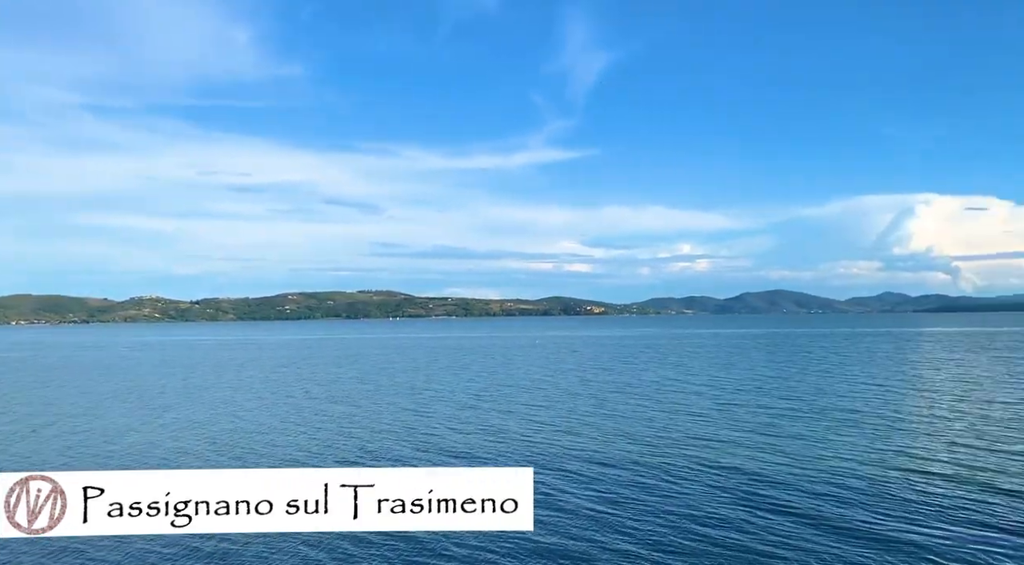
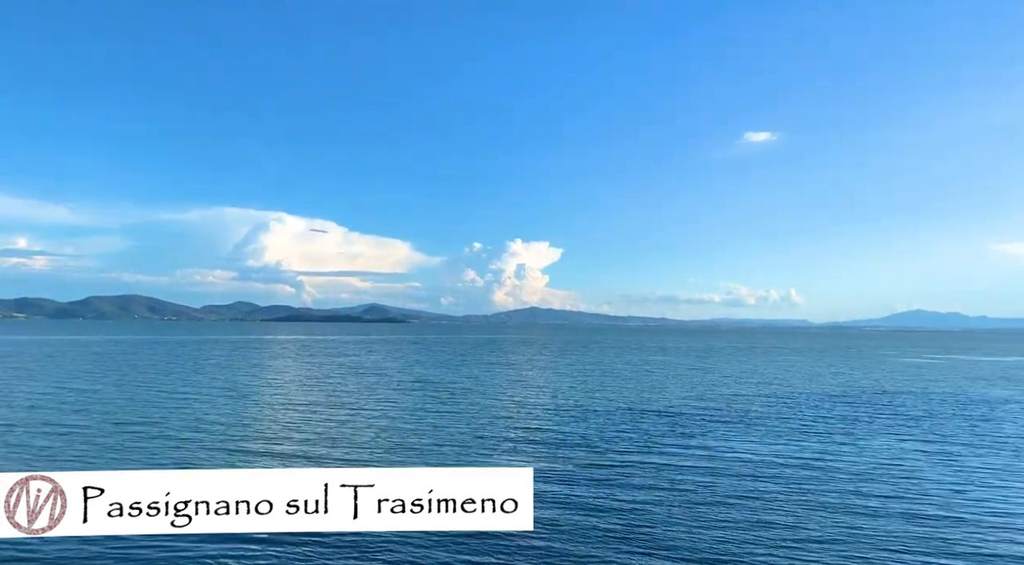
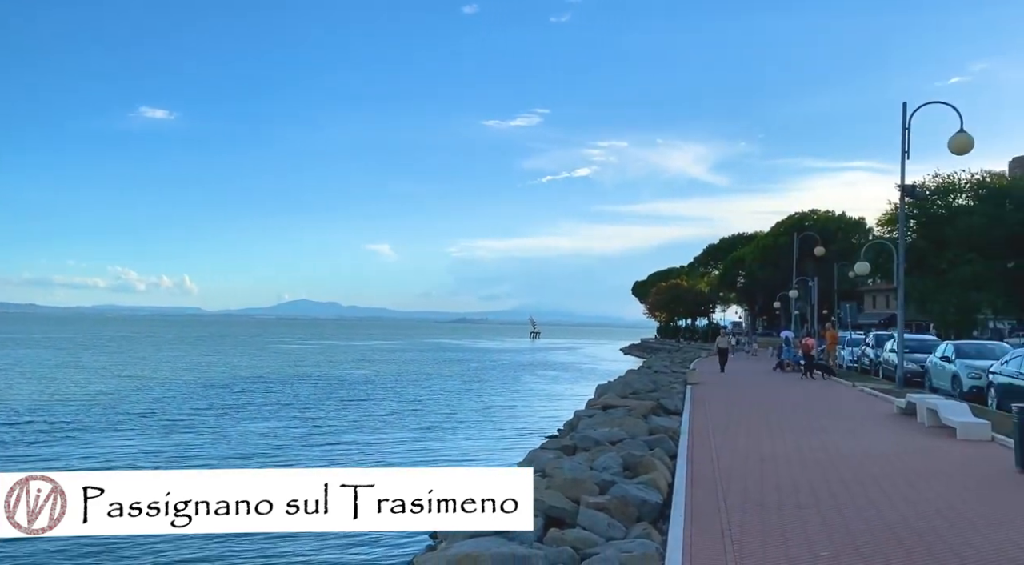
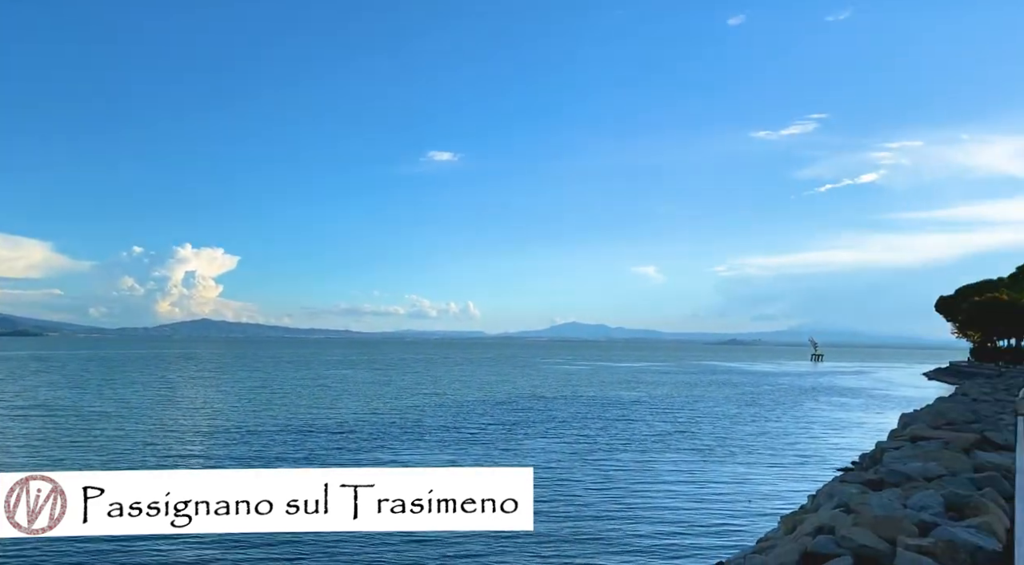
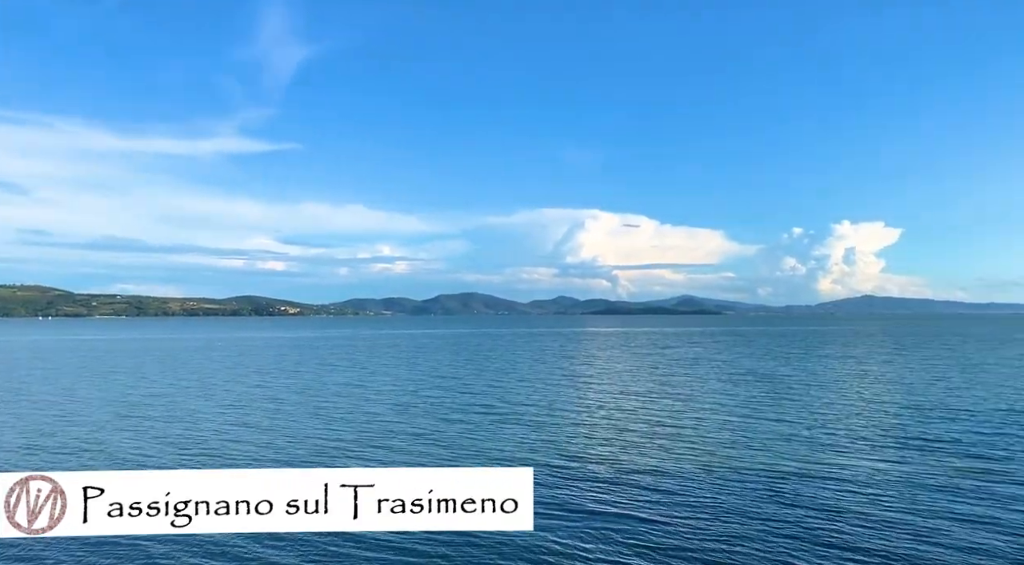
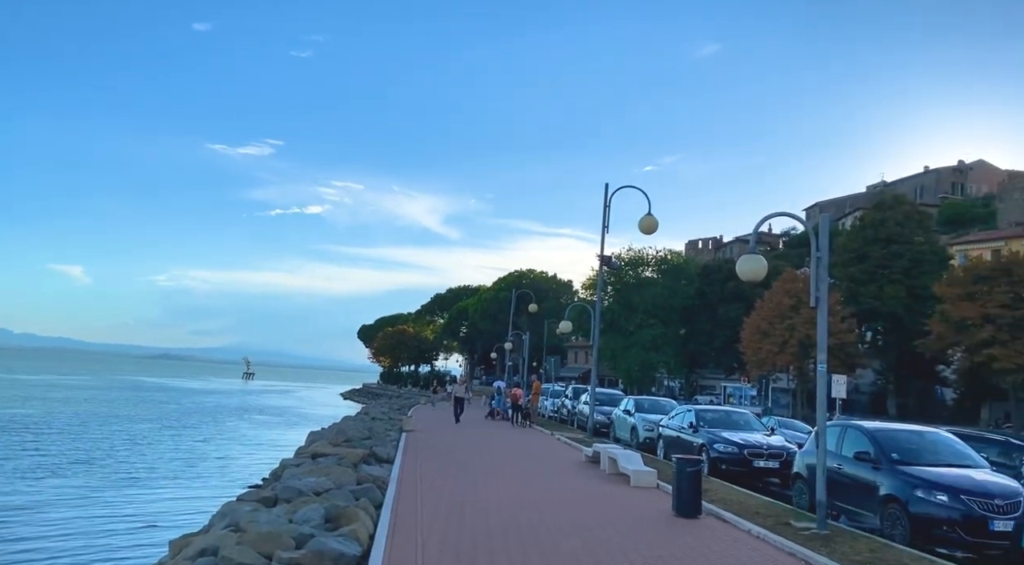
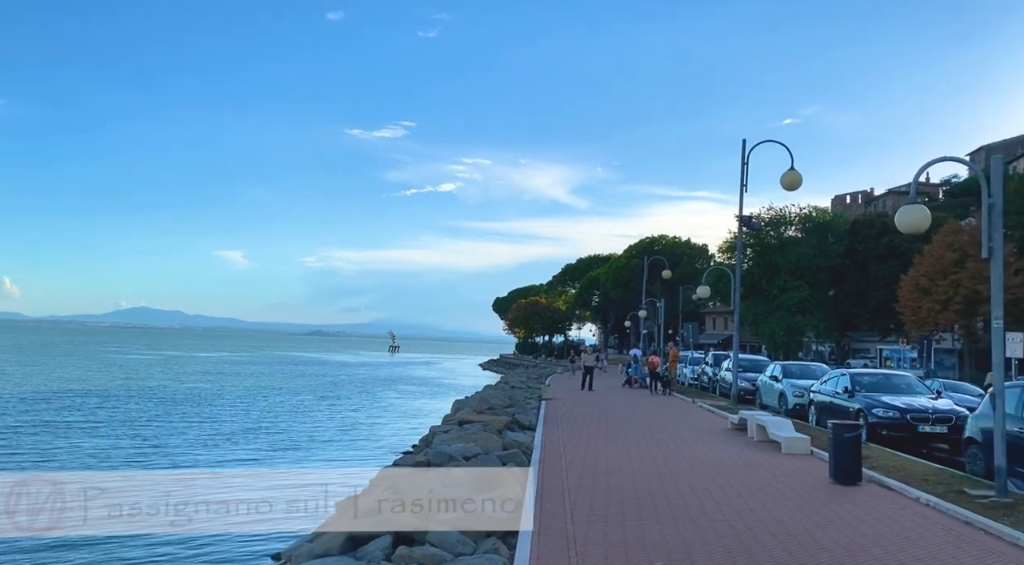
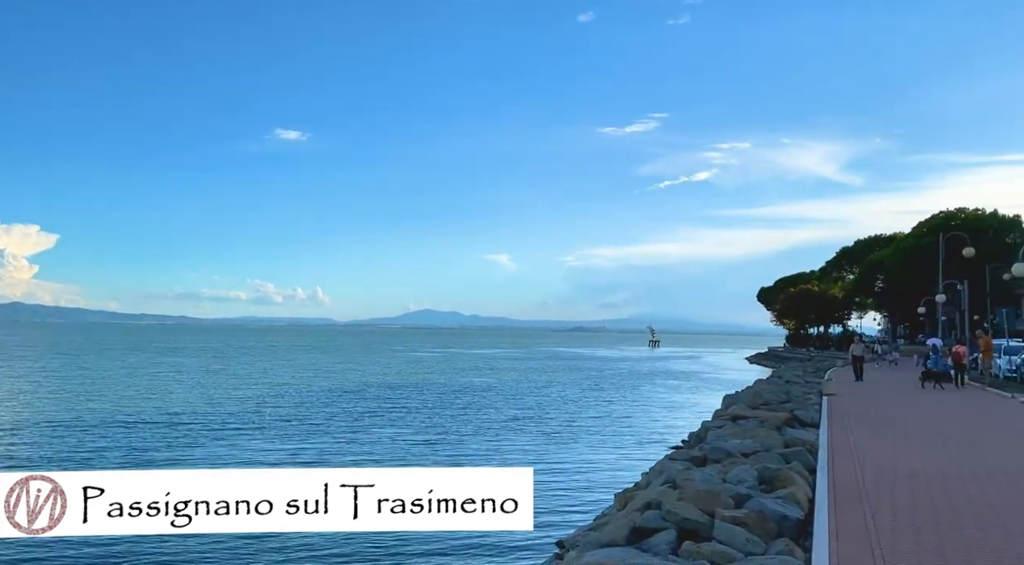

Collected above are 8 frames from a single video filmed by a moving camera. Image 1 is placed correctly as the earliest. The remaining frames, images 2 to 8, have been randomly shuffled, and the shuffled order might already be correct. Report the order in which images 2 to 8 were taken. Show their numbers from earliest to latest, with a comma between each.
5, 2, 4, 8, 3, 7, 6
